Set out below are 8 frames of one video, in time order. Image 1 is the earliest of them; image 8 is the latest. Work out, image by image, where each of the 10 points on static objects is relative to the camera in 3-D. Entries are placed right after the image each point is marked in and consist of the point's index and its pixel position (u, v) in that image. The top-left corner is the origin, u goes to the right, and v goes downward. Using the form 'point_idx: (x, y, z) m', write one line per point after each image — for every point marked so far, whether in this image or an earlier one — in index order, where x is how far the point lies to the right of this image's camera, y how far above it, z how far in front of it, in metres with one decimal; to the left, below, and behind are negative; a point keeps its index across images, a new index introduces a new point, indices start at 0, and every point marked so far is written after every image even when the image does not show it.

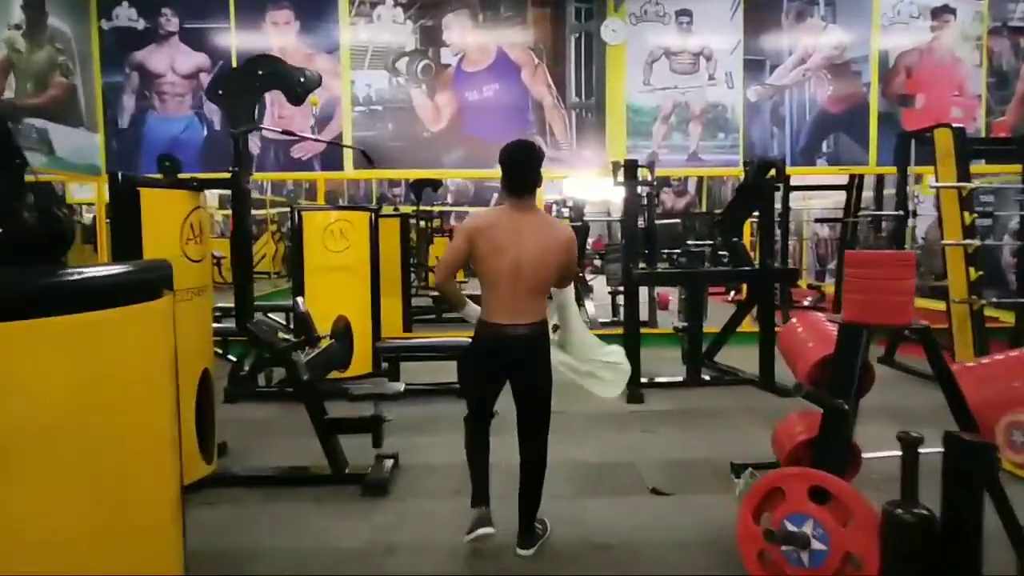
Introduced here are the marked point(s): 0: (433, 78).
0: (-0.7, +1.9, +8.0) m
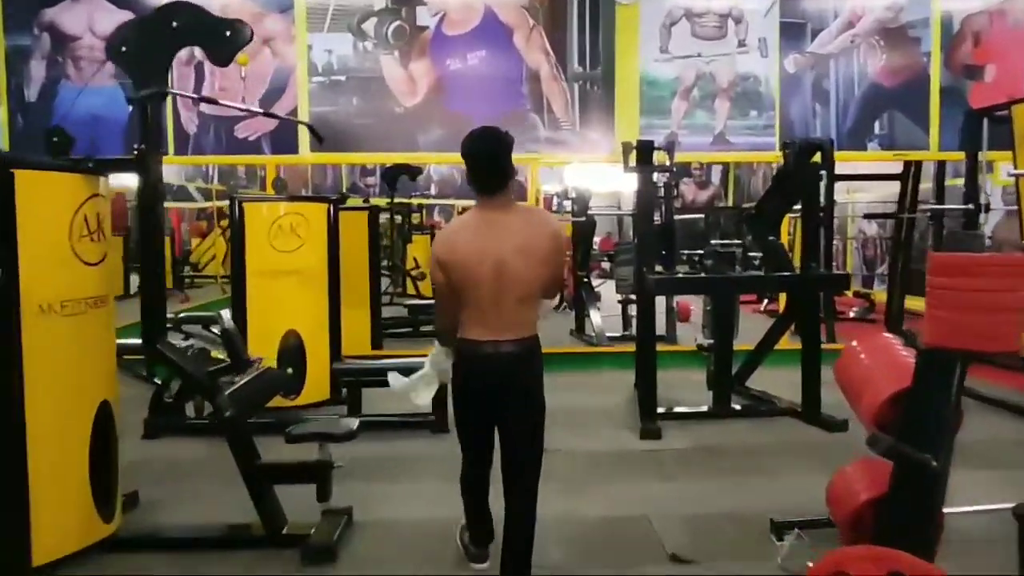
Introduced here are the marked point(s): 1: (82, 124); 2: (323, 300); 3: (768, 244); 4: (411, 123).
0: (-0.8, +1.8, +6.6) m
1: (-3.4, +1.3, +7.1) m
2: (-1.3, -0.1, +6.3) m
3: (+1.8, +0.3, +6.5) m
4: (-0.8, +1.2, +6.7) m
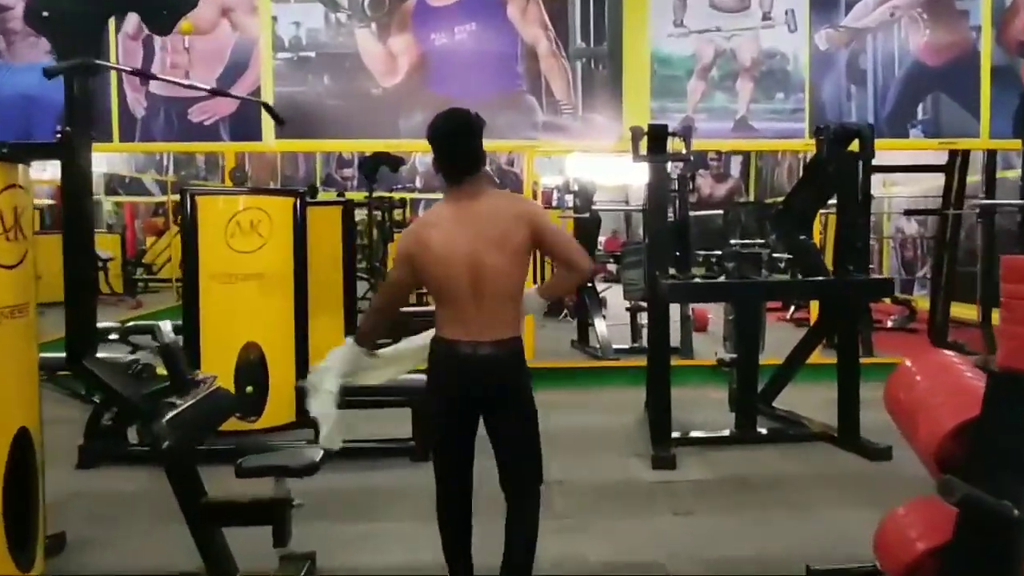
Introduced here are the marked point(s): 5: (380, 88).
0: (-0.8, +1.8, +5.8) m
1: (-3.4, +1.3, +6.3) m
2: (-1.4, -0.1, +5.5) m
3: (+1.8, +0.3, +5.7) m
4: (-0.8, +1.2, +5.9) m
5: (-0.9, +1.3, +5.9) m
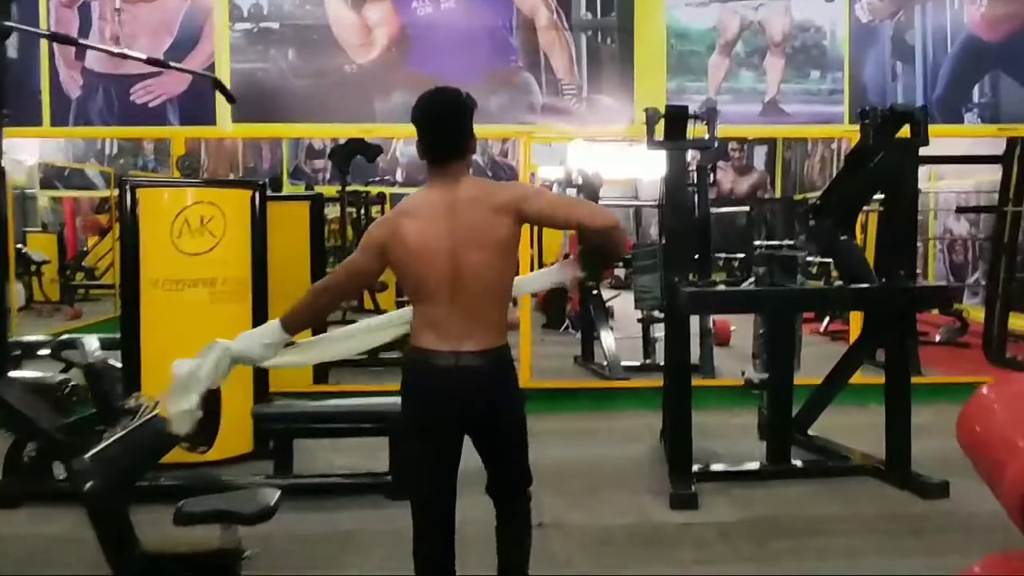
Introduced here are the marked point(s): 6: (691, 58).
0: (-0.8, +1.7, +5.1) m
1: (-3.5, +1.2, +5.5) m
2: (-1.4, -0.2, +4.7) m
3: (+1.8, +0.2, +4.9) m
4: (-0.8, +1.2, +5.1) m
5: (-0.9, +1.3, +5.1) m
6: (+1.0, +1.3, +5.2) m
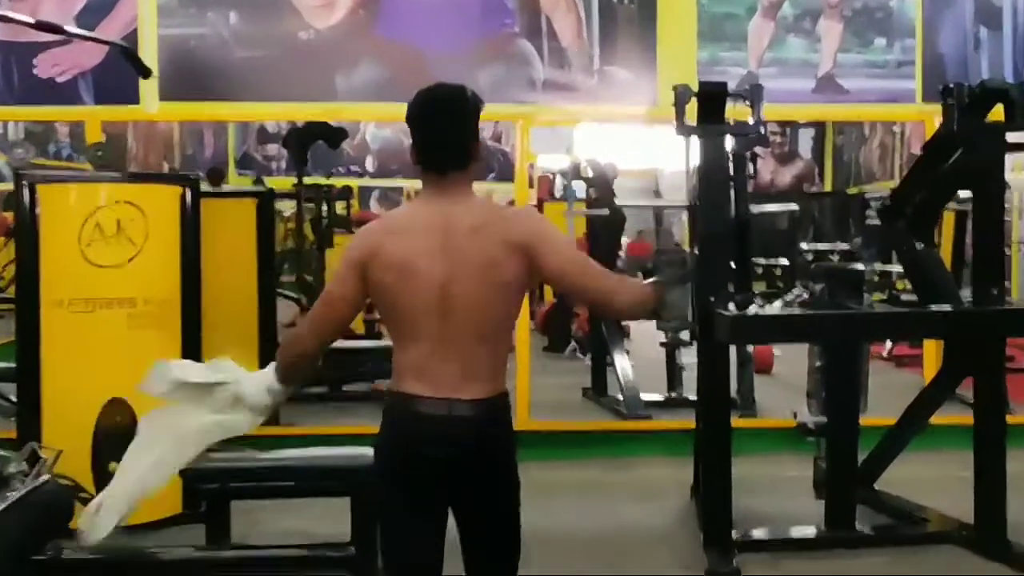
0: (-0.9, +1.6, +4.1) m
1: (-3.5, +1.1, +4.6) m
2: (-1.4, -0.2, +3.8) m
3: (+1.7, +0.1, +3.9) m
4: (-0.9, +1.1, +4.2) m
5: (-0.9, +1.2, +4.1) m
6: (+1.0, +1.2, +4.3) m
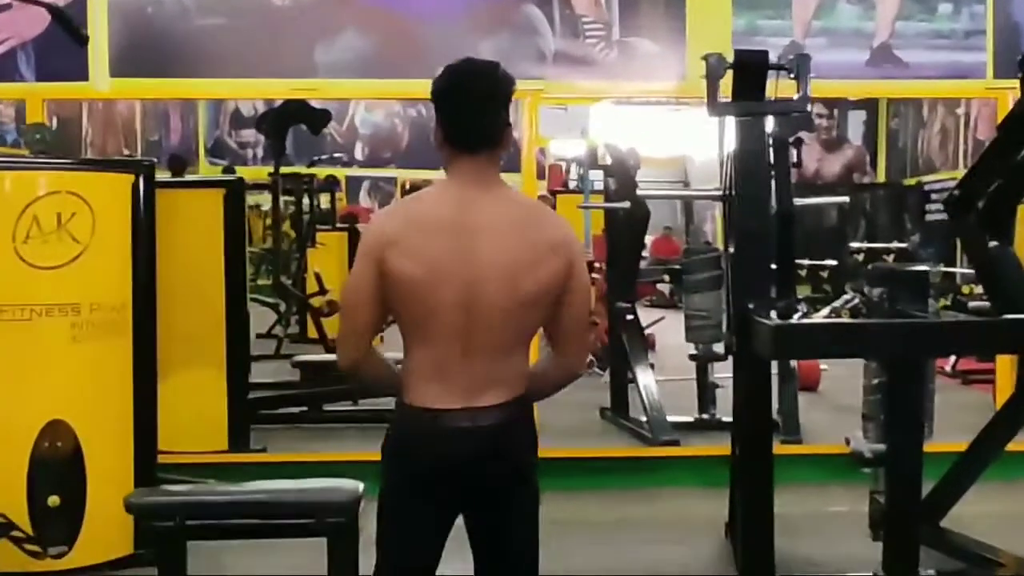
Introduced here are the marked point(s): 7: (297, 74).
0: (-0.8, +1.6, +3.6) m
1: (-3.5, +1.1, +4.1) m
2: (-1.4, -0.3, +3.3) m
3: (+1.8, +0.1, +3.4) m
4: (-0.8, +1.1, +3.6) m
5: (-0.9, +1.2, +3.6) m
6: (+1.0, +1.2, +3.7) m
7: (-0.9, +0.9, +3.6) m
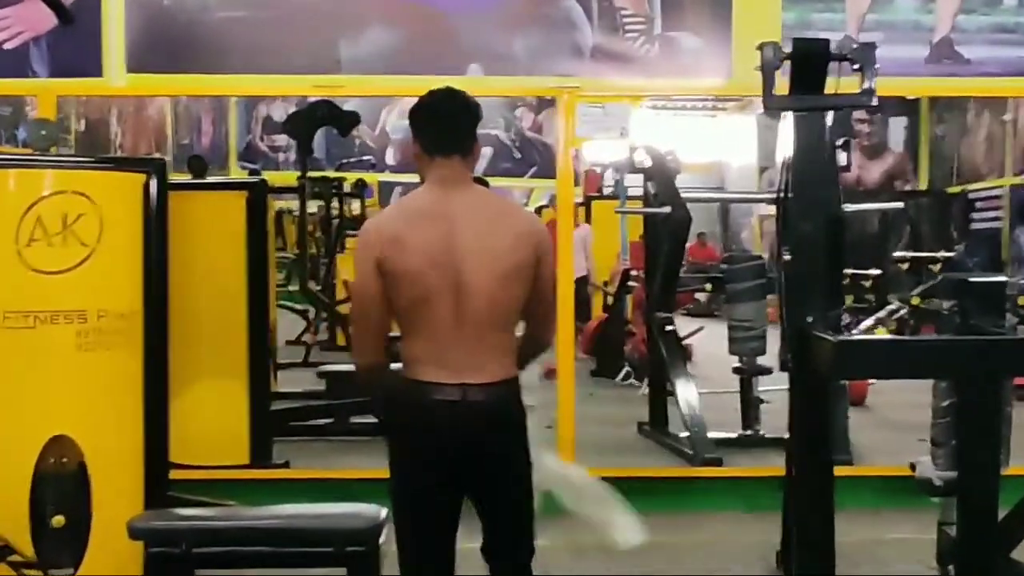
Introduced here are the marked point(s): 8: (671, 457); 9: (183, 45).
0: (-0.7, +1.6, +3.4) m
1: (-3.3, +1.1, +4.0) m
2: (-1.3, -0.3, +3.1) m
3: (+1.9, +0.1, +3.1) m
4: (-0.7, +1.0, +3.5) m
5: (-0.7, +1.1, +3.4) m
6: (+1.2, +1.2, +3.5) m
7: (-0.7, +0.8, +3.5) m
8: (+0.7, -0.8, +4.3) m
9: (-1.2, +0.9, +3.5) m
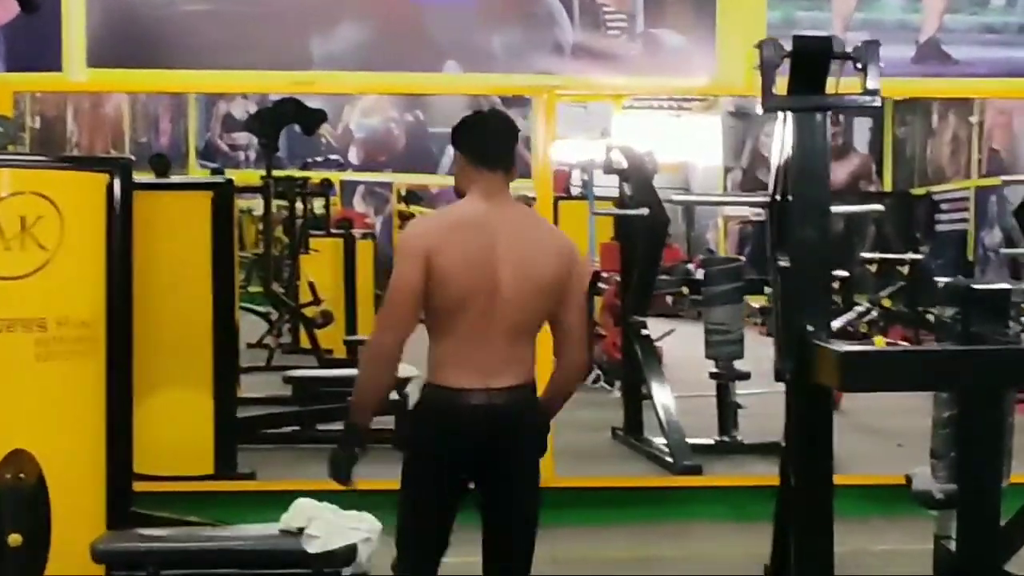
0: (-0.8, +1.6, +3.2) m
1: (-3.4, +1.1, +3.7) m
2: (-1.3, -0.3, +2.9) m
3: (+1.8, +0.1, +3.1) m
4: (-0.8, +1.0, +3.3) m
5: (-0.8, +1.1, +3.3) m
6: (+1.1, +1.2, +3.4) m
7: (-0.8, +0.8, +3.3) m
8: (+0.6, -0.8, +4.2) m
9: (-1.3, +0.9, +3.3) m
